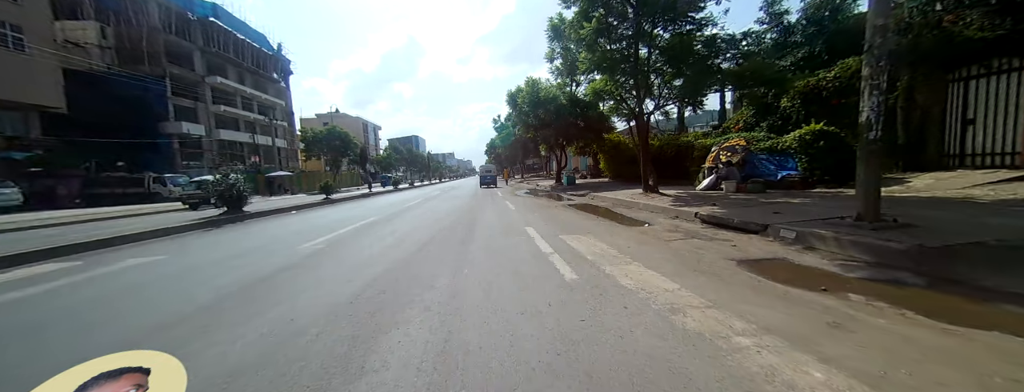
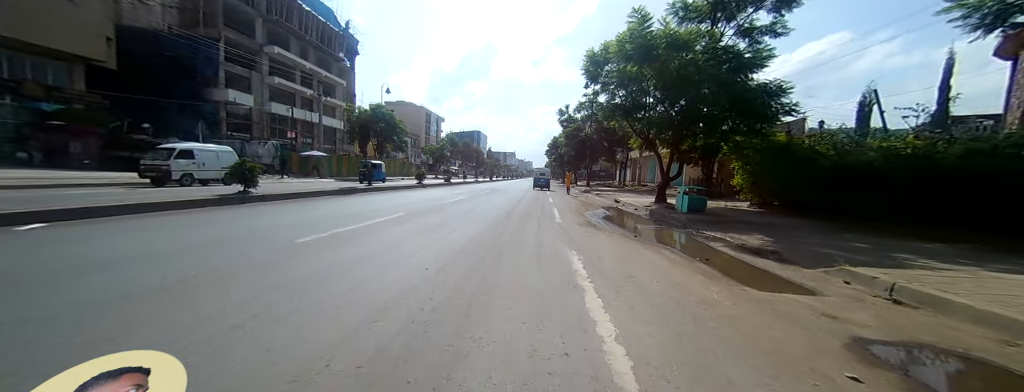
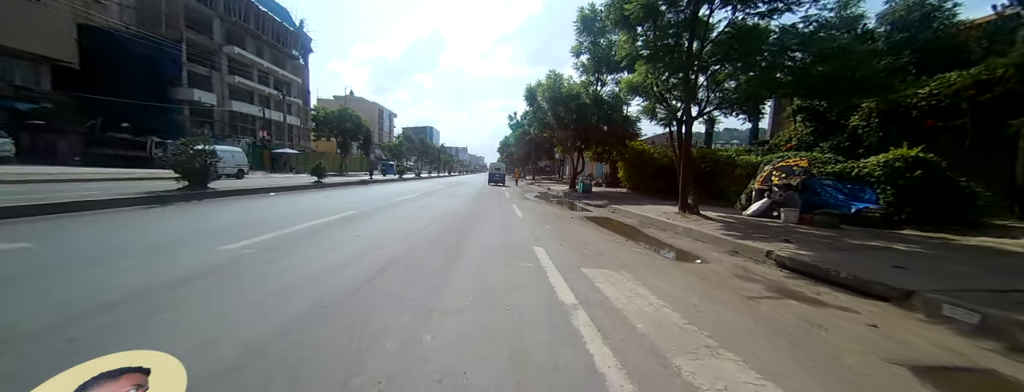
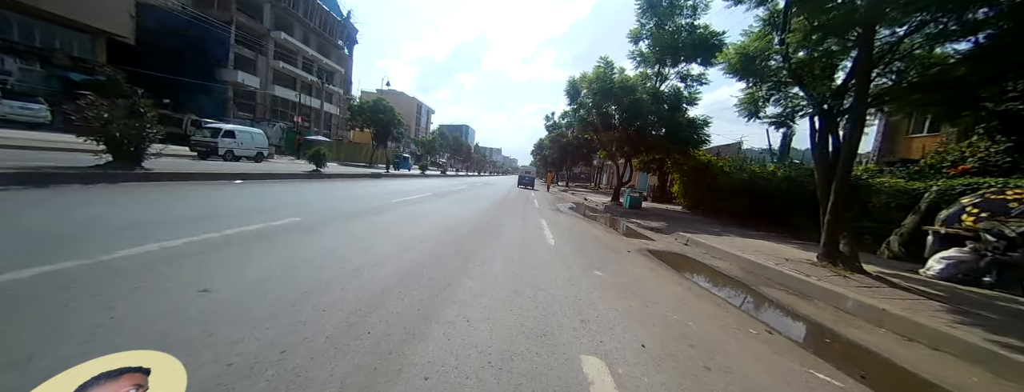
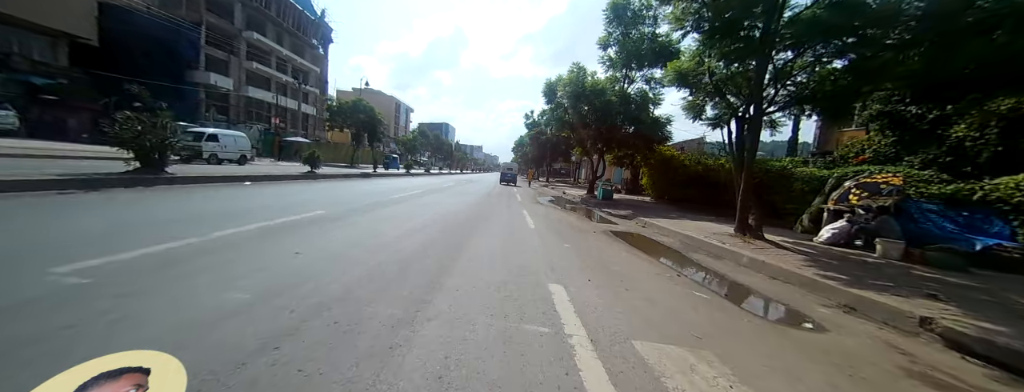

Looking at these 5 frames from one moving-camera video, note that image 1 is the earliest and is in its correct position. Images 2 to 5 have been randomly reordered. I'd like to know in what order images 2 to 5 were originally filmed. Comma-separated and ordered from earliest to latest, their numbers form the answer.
3, 5, 4, 2
